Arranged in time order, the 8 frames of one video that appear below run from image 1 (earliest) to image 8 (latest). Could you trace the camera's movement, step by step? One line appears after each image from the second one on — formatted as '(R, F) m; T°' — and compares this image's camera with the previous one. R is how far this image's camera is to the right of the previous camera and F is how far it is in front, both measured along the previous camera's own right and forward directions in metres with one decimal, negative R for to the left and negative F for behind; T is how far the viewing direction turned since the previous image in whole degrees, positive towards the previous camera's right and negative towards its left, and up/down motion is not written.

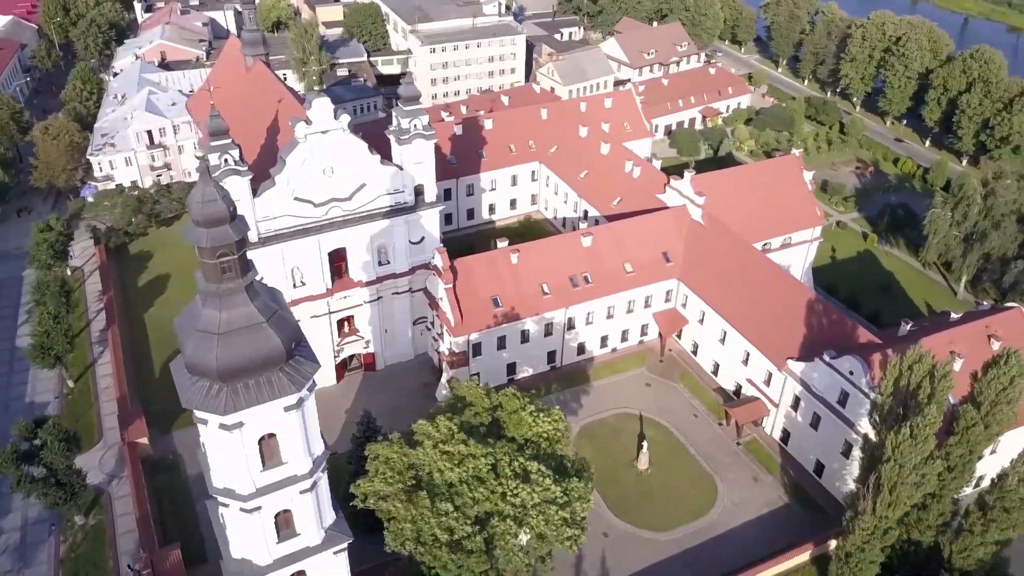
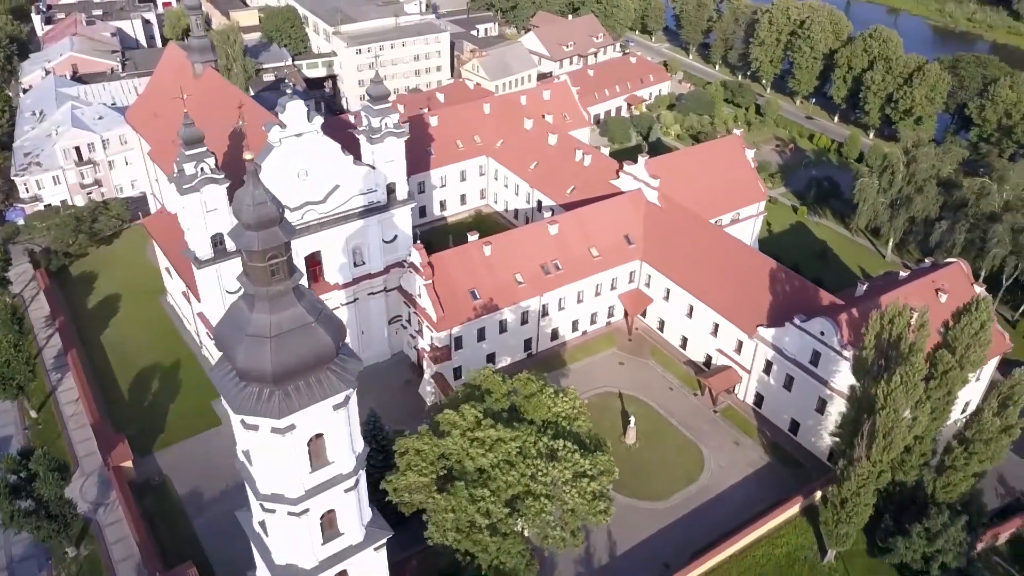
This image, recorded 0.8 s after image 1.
(-3.3, -0.4) m; +7°
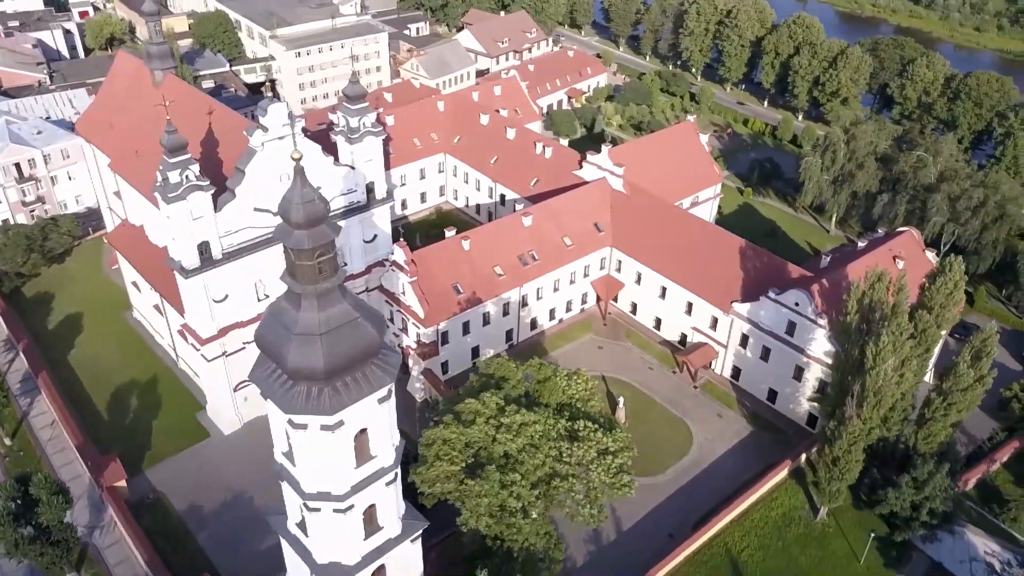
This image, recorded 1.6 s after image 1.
(-2.8, -0.5) m; +5°
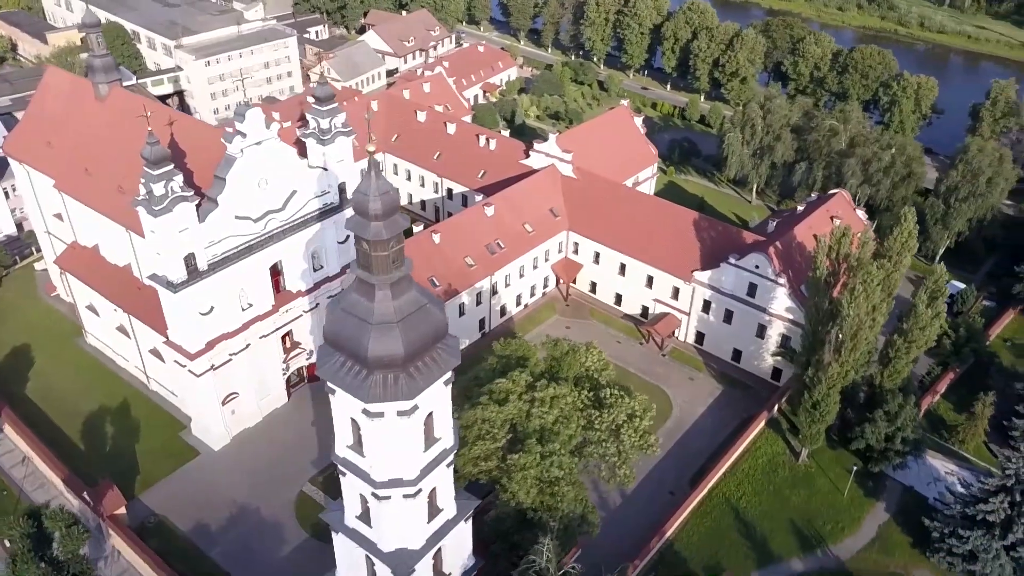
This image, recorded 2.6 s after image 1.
(-4.2, -0.7) m; +8°
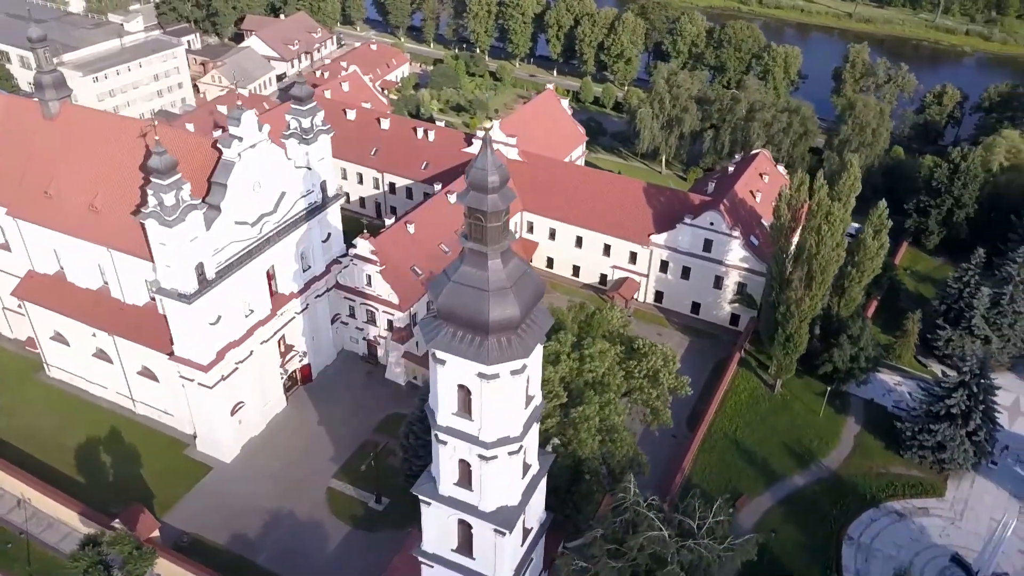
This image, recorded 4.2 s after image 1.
(-6.2, -1.1) m; +10°
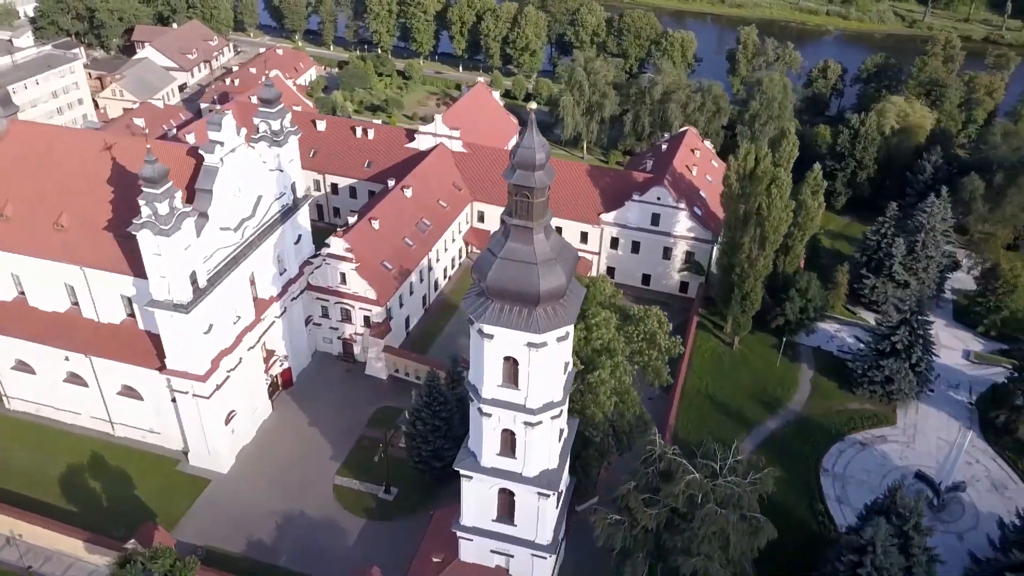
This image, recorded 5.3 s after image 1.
(-4.3, -1.0) m; +8°
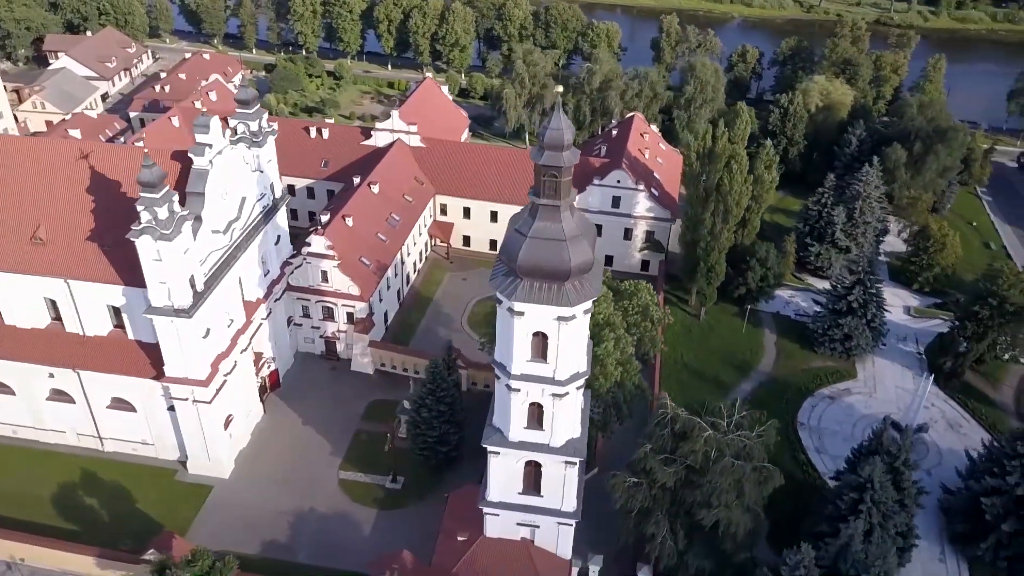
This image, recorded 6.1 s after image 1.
(-3.3, -0.8) m; +6°
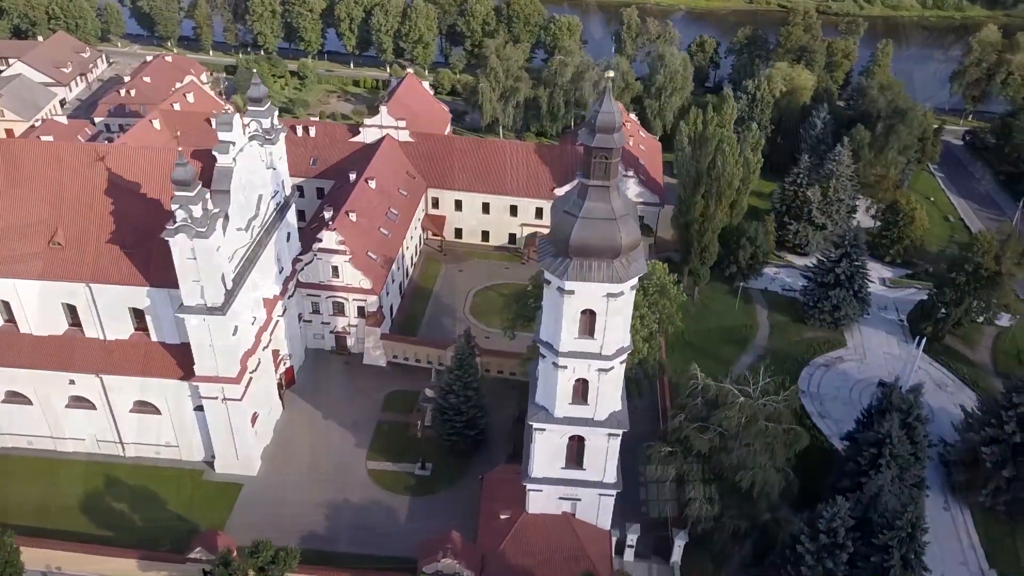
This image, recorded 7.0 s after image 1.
(-3.3, -0.8) m; +4°
